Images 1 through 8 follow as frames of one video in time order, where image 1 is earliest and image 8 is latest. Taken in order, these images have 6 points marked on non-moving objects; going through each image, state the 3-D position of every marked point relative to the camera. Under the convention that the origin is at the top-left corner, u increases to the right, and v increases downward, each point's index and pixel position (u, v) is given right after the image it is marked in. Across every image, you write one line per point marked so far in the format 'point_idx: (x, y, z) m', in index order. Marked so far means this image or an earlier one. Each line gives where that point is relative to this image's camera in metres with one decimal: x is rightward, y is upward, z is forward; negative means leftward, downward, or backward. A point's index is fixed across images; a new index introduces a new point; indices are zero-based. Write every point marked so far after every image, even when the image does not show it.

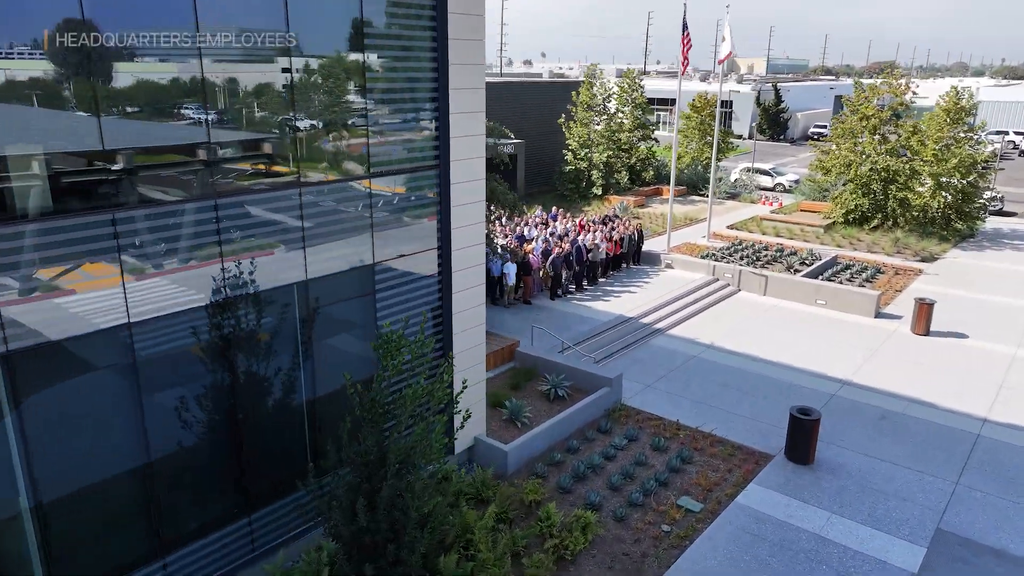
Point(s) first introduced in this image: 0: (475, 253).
0: (-0.6, +0.5, +10.7) m
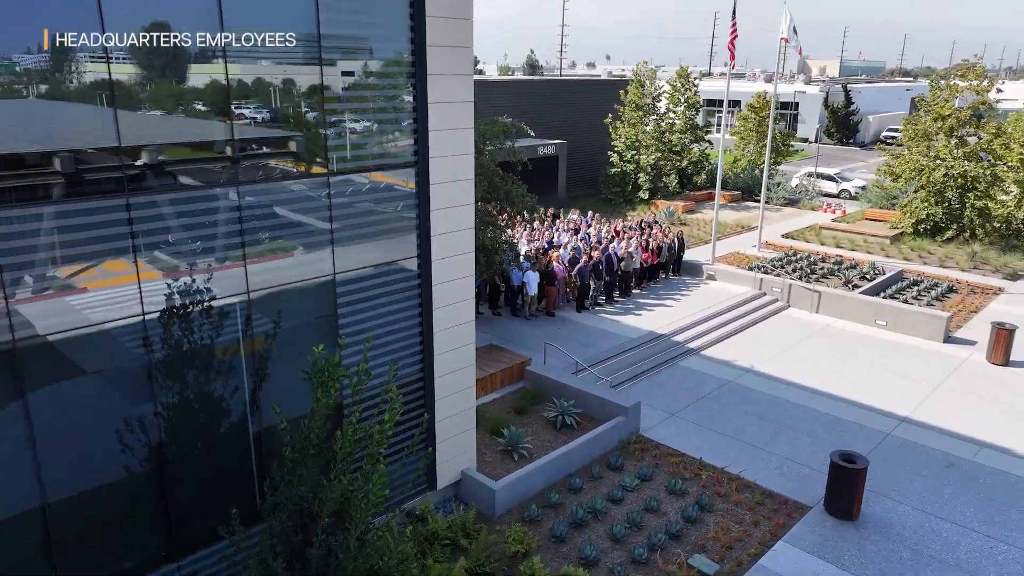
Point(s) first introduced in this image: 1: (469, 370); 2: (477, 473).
0: (-0.7, +0.3, +9.4) m
1: (-0.6, -1.1, +9.8) m
2: (-0.5, -2.7, +10.1) m
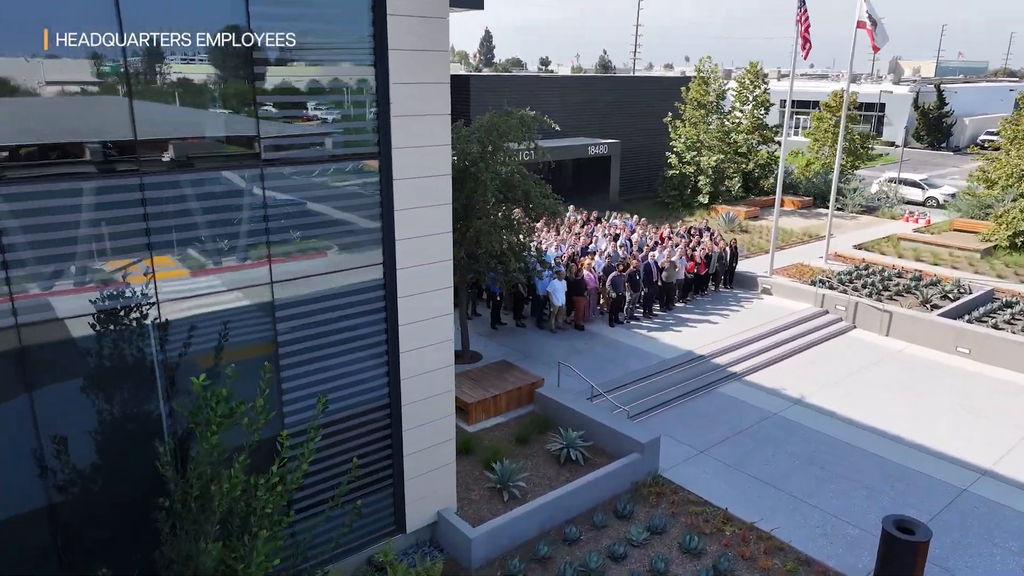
0: (-0.8, +0.2, +8.1) m
1: (-0.8, -1.3, +8.5) m
2: (-0.7, -2.8, +8.7) m
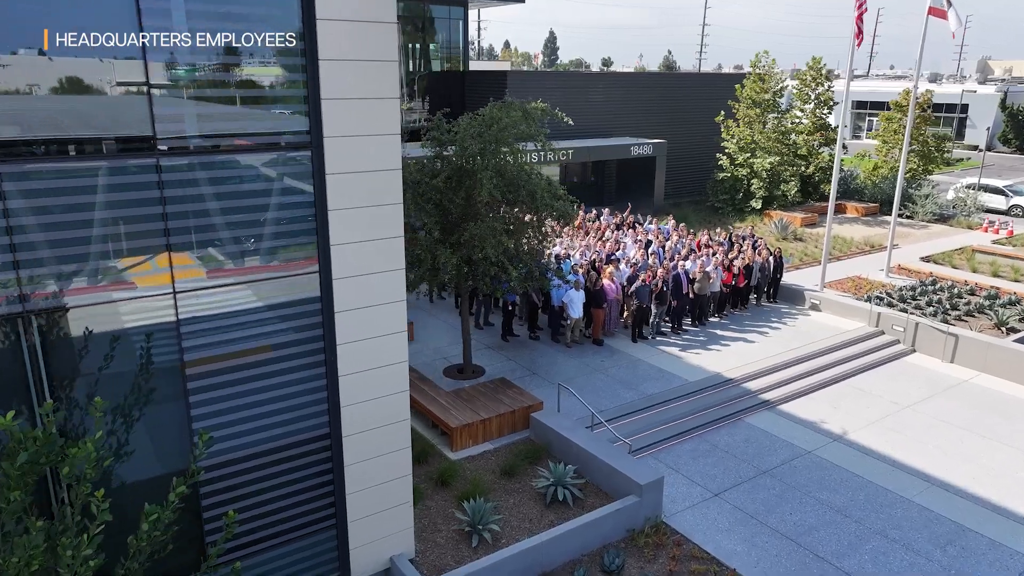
0: (-1.2, 0.0, +6.9) m
1: (-1.2, -1.5, +7.3) m
2: (-1.1, -3.0, +7.6) m
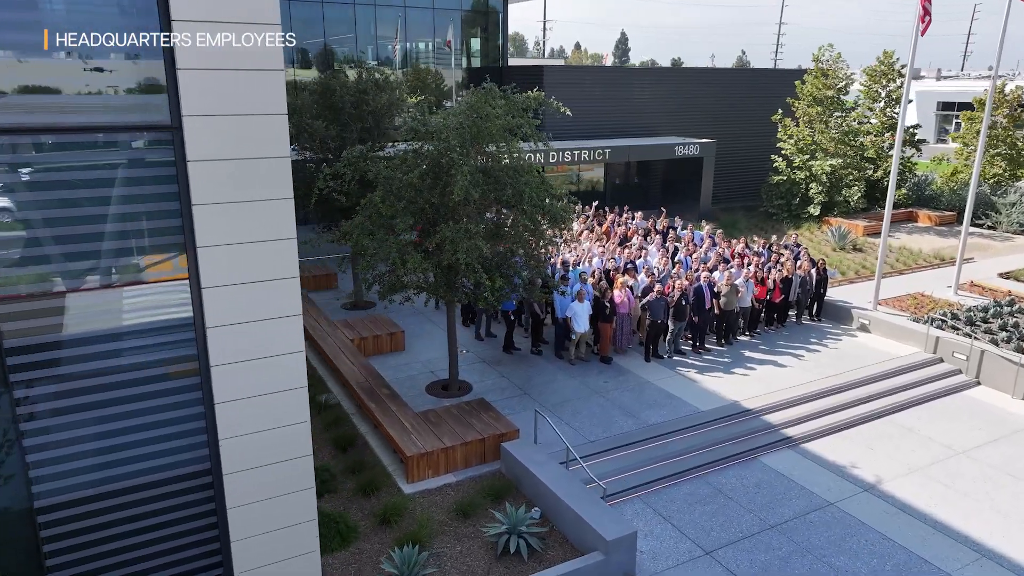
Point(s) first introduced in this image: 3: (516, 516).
0: (-1.9, -0.1, +5.8) m
1: (-1.9, -1.6, +6.2) m
2: (-1.8, -3.1, +6.5) m
3: (0.0, -2.5, +7.7) m
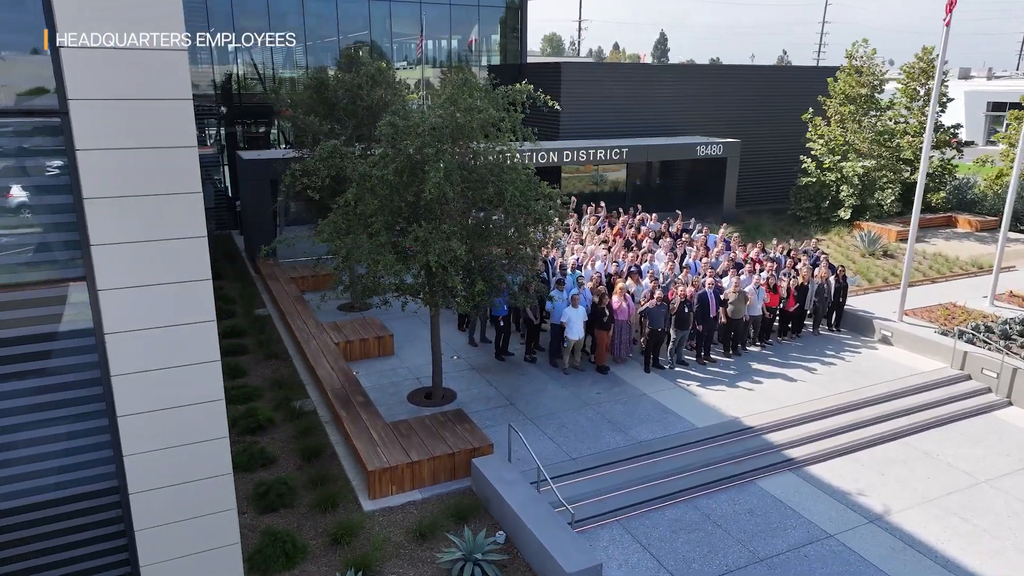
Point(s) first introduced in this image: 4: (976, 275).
0: (-2.4, -0.1, +5.3) m
1: (-2.4, -1.6, +5.7) m
2: (-2.3, -3.1, +5.9) m
3: (-0.4, -2.6, +7.1) m
4: (+12.4, +0.4, +18.8) m
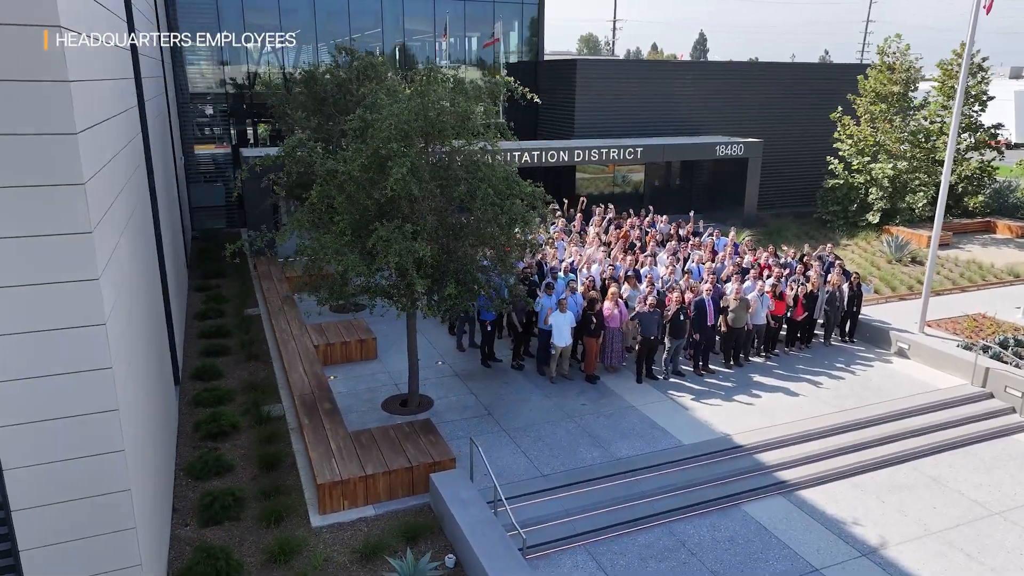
0: (-3.0, -0.1, +4.9) m
1: (-2.9, -1.6, +5.3) m
2: (-2.9, -3.1, +5.5) m
3: (-0.9, -2.6, +6.6) m
4: (+12.5, +0.2, +17.6) m
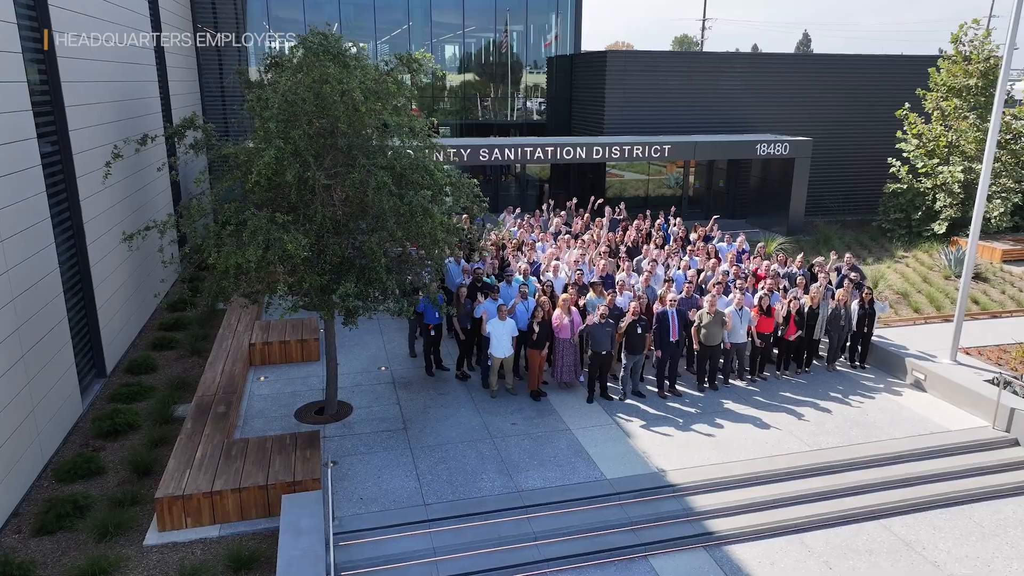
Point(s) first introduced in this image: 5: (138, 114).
0: (-4.7, 0.0, +4.3) m
1: (-4.7, -1.5, +4.6) m
2: (-4.7, -3.0, +4.9) m
3: (-2.5, -2.6, +5.7) m
4: (+12.3, -0.4, +14.9) m
5: (-7.3, +3.4, +13.6) m
